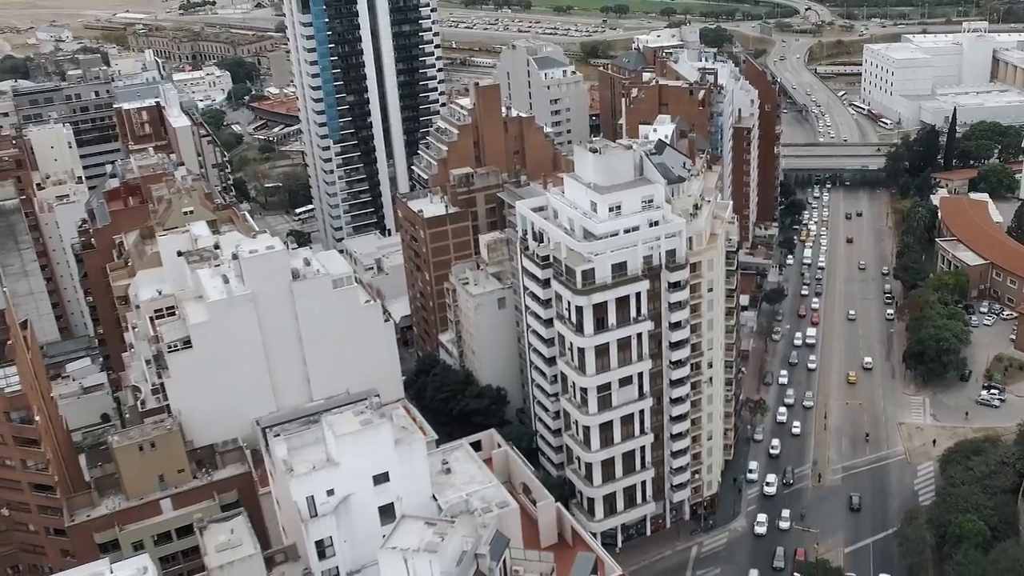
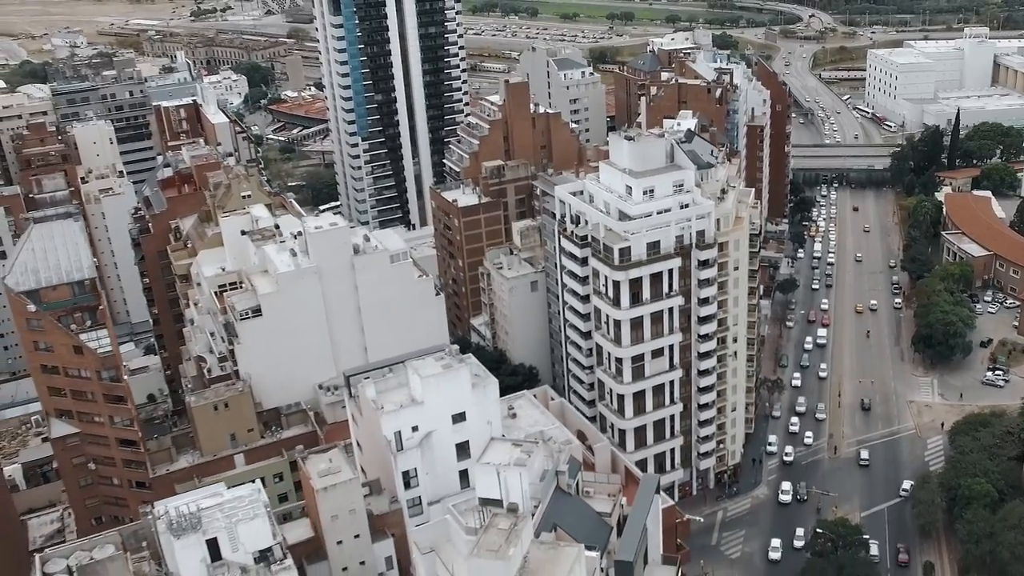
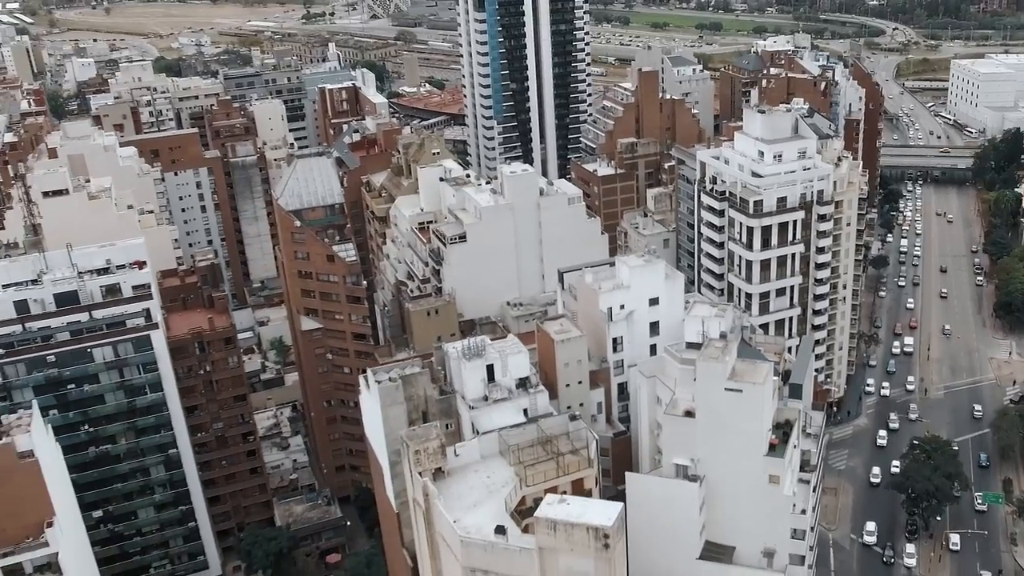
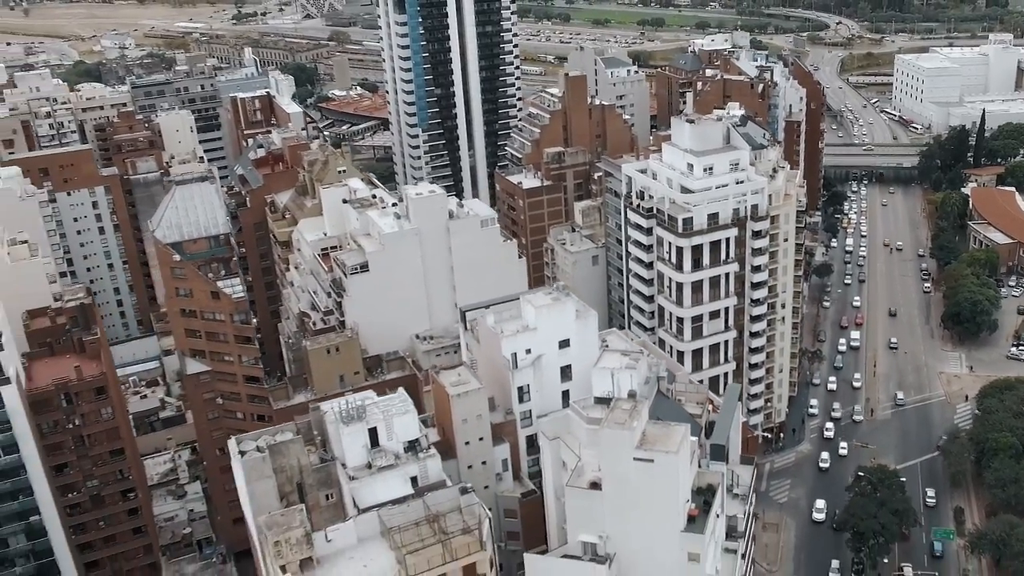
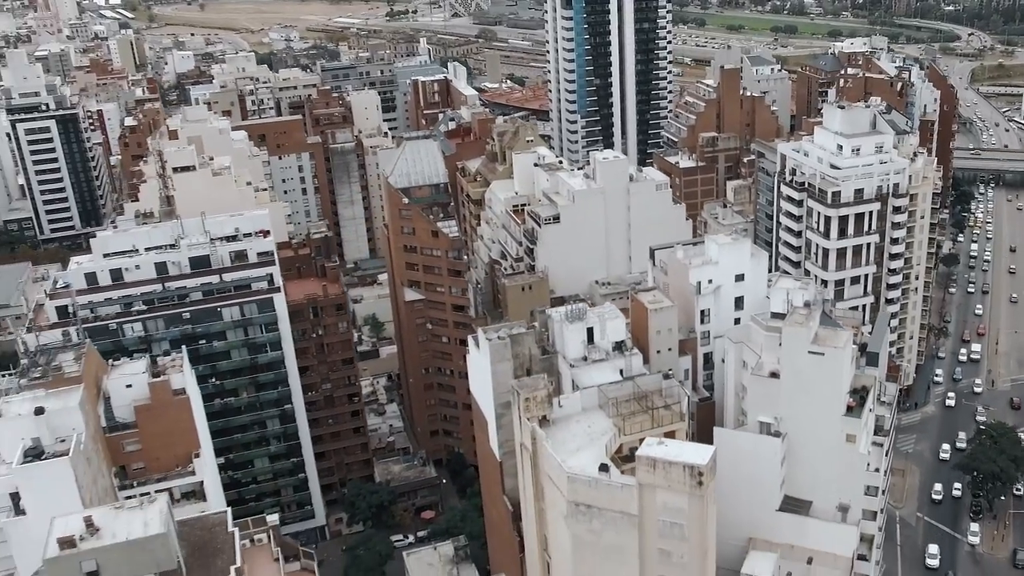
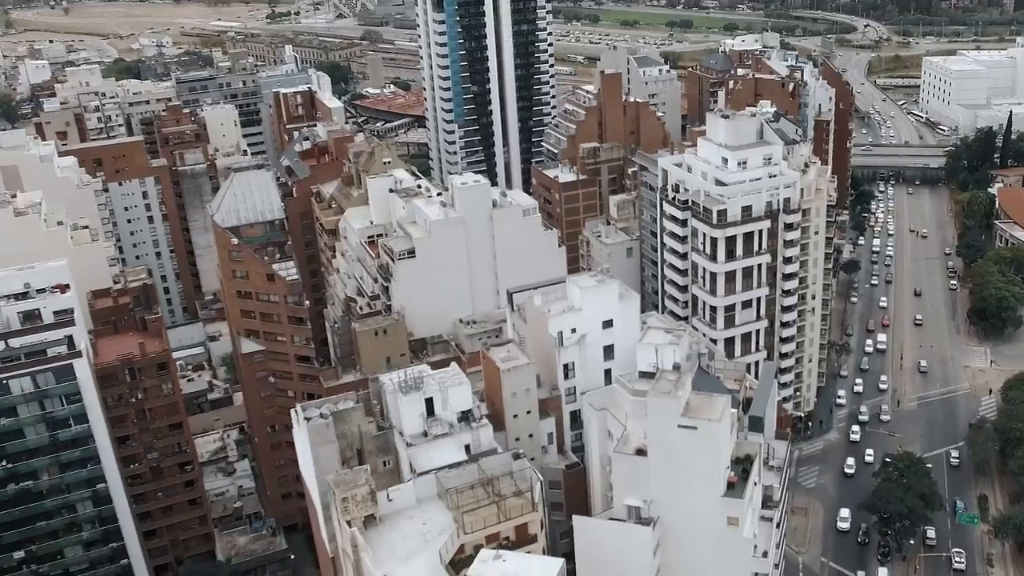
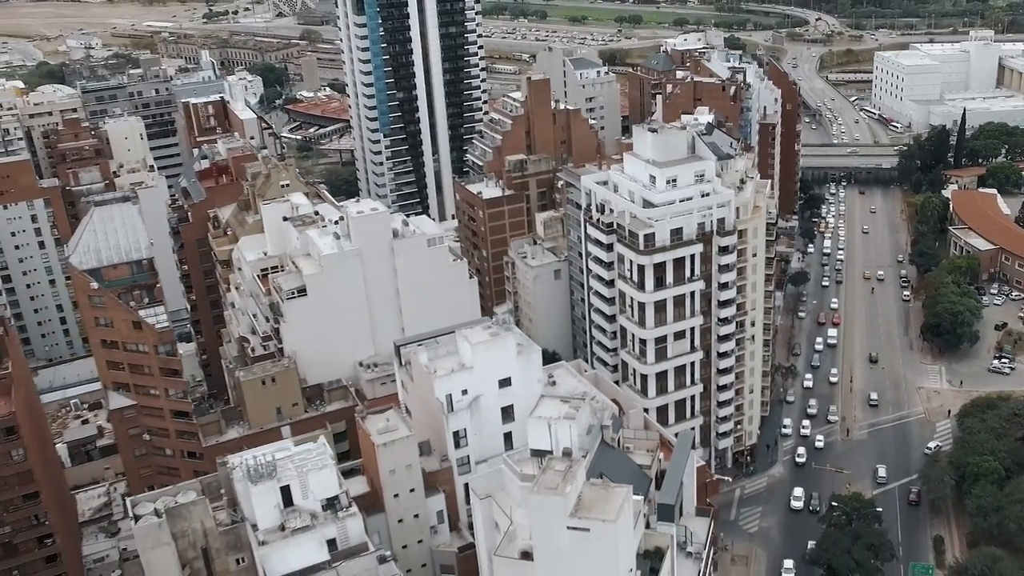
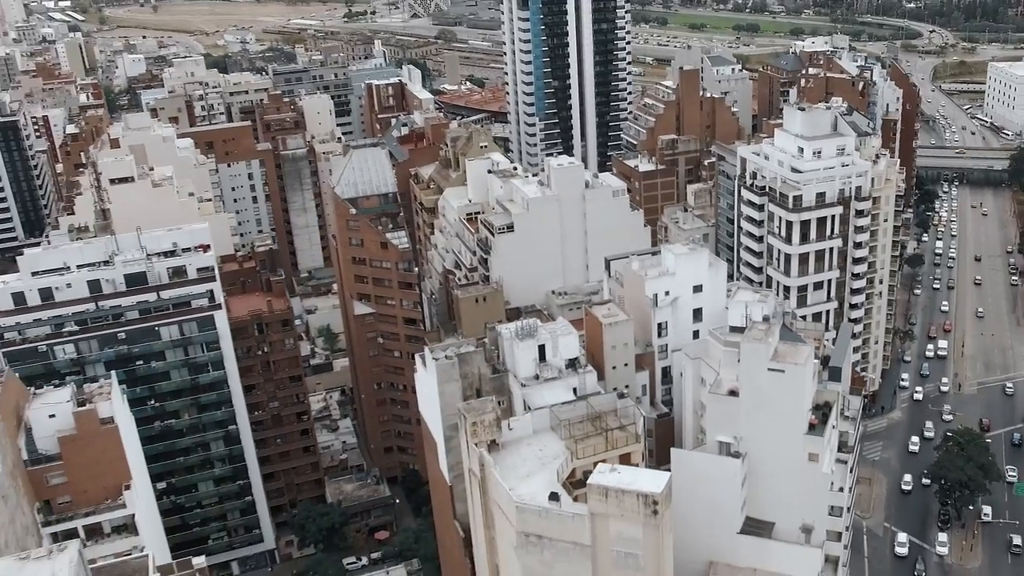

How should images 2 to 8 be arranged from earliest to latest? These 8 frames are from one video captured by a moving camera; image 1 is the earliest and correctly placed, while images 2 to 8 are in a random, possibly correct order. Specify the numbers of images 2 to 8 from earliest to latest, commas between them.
2, 7, 4, 6, 3, 8, 5
